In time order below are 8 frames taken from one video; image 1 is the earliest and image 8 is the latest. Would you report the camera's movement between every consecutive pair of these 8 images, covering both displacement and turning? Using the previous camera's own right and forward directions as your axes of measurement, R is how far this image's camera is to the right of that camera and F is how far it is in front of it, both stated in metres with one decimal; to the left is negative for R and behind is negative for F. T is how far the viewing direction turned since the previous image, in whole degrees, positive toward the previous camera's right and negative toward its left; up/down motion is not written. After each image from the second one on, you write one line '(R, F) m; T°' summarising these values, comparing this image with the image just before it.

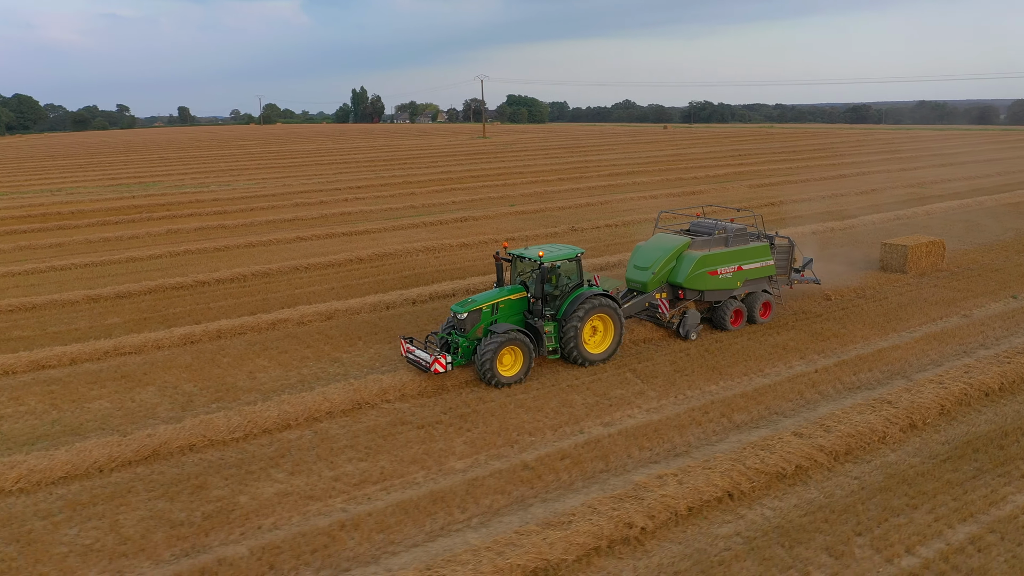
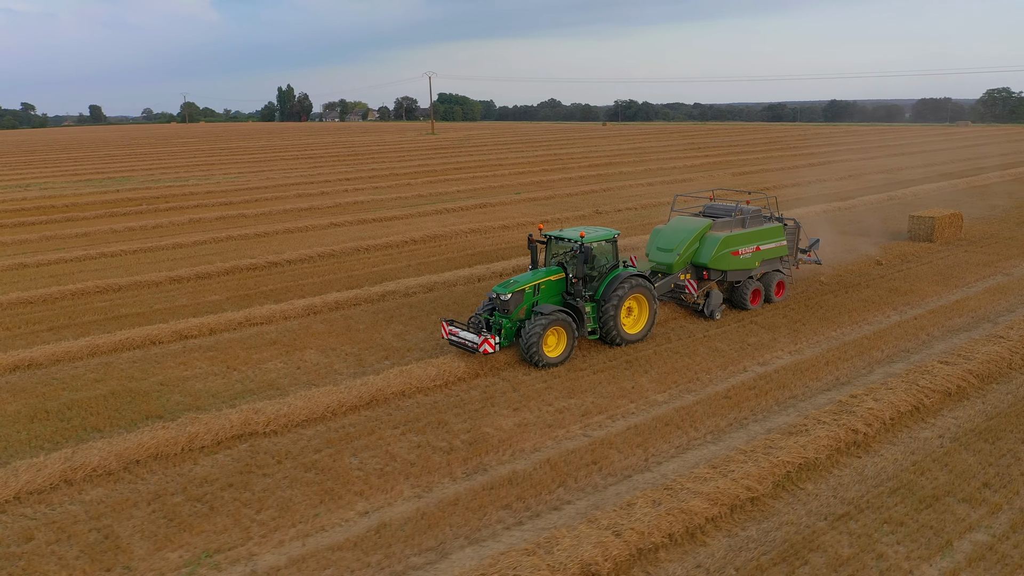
(-2.9, -0.8) m; +5°
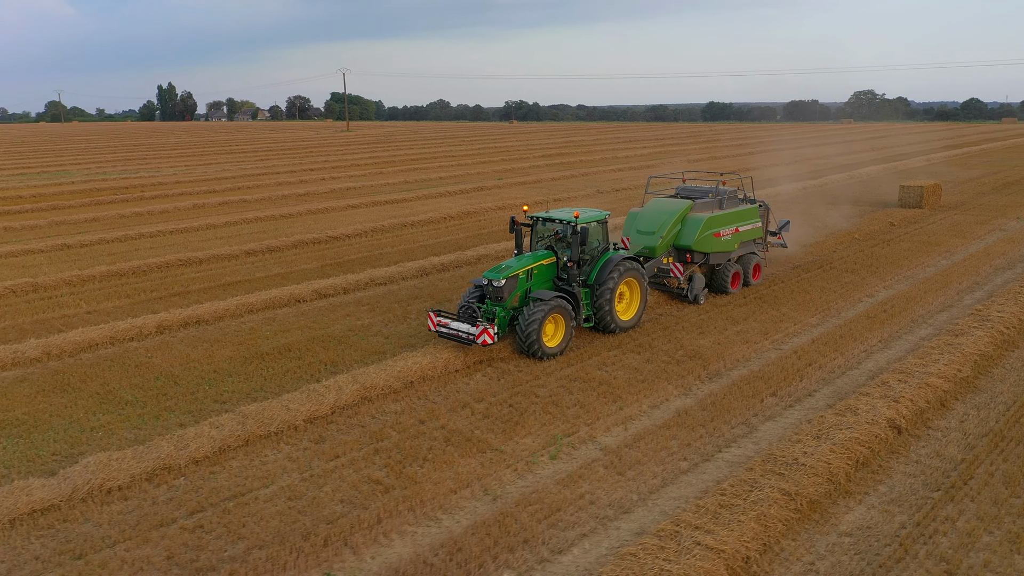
(-3.6, -0.9) m; +8°
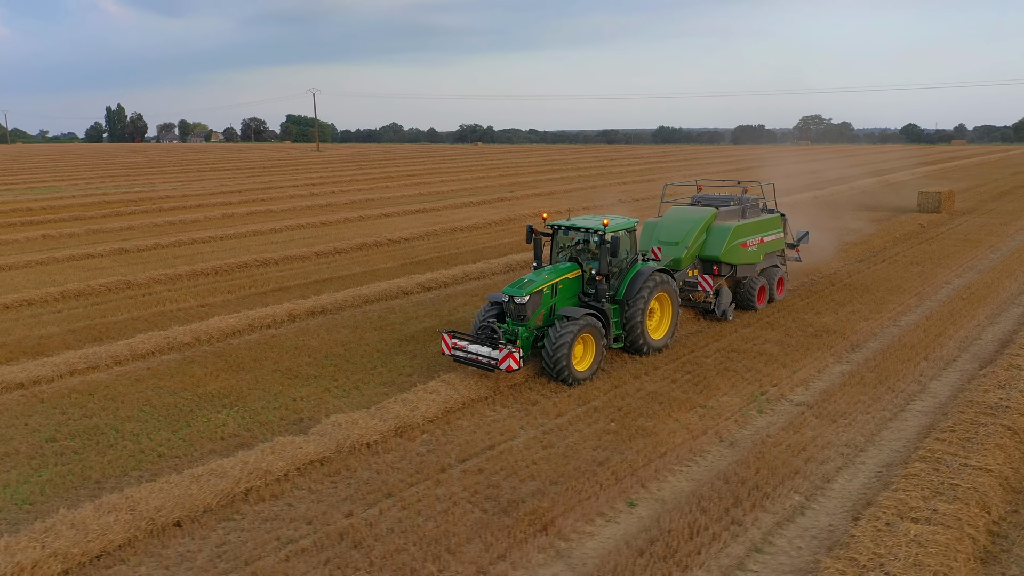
(-2.3, -0.4) m; +3°
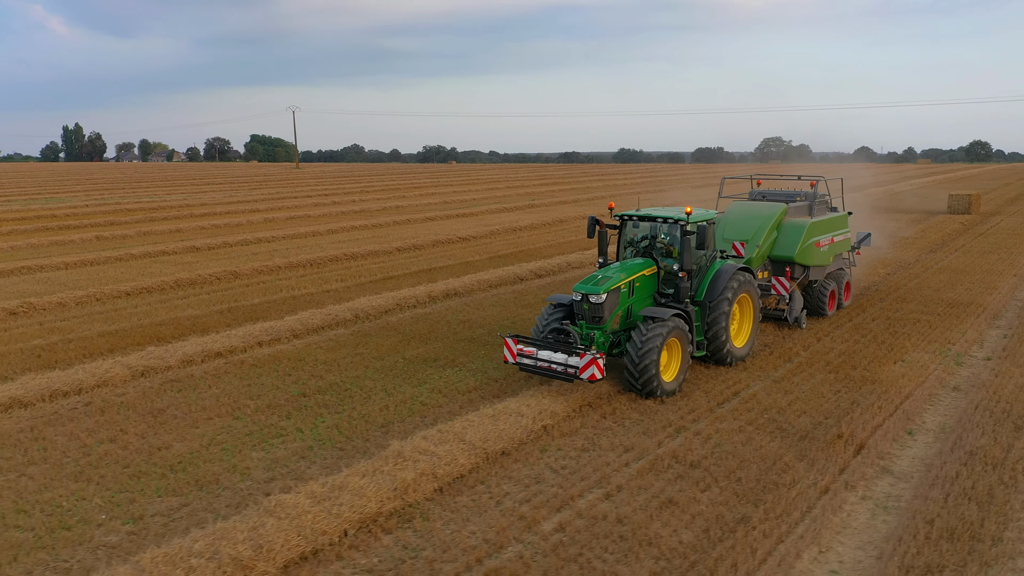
(-2.4, -0.3) m; +3°
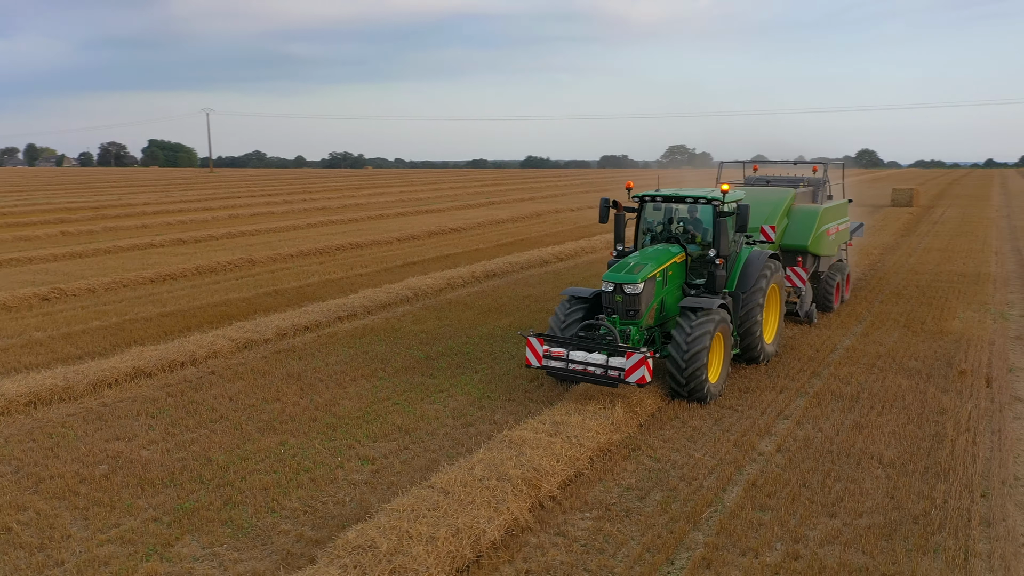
(-1.9, -0.2) m; +6°
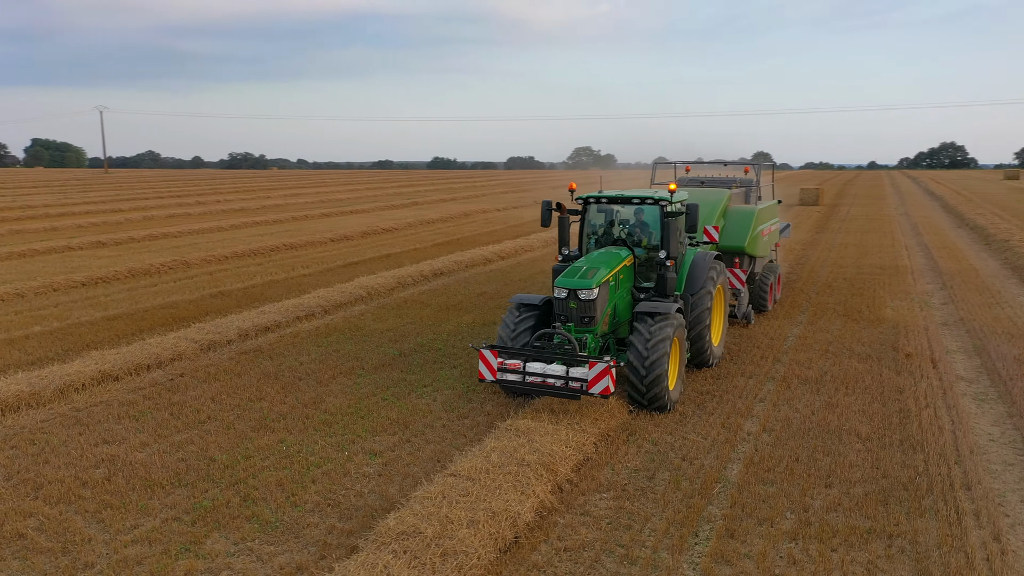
(-0.6, -0.1) m; +6°
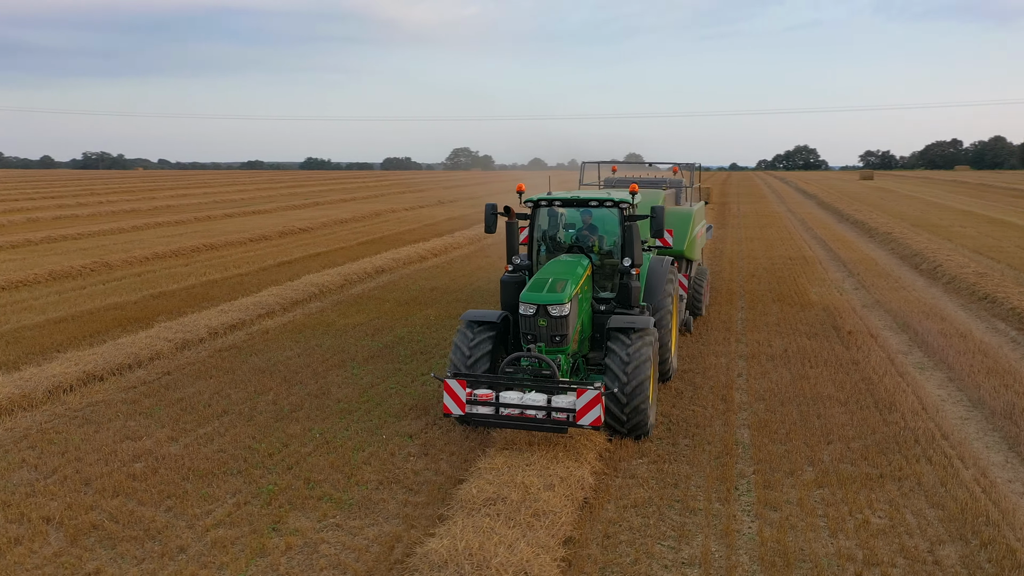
(-0.9, -0.3) m; +9°
